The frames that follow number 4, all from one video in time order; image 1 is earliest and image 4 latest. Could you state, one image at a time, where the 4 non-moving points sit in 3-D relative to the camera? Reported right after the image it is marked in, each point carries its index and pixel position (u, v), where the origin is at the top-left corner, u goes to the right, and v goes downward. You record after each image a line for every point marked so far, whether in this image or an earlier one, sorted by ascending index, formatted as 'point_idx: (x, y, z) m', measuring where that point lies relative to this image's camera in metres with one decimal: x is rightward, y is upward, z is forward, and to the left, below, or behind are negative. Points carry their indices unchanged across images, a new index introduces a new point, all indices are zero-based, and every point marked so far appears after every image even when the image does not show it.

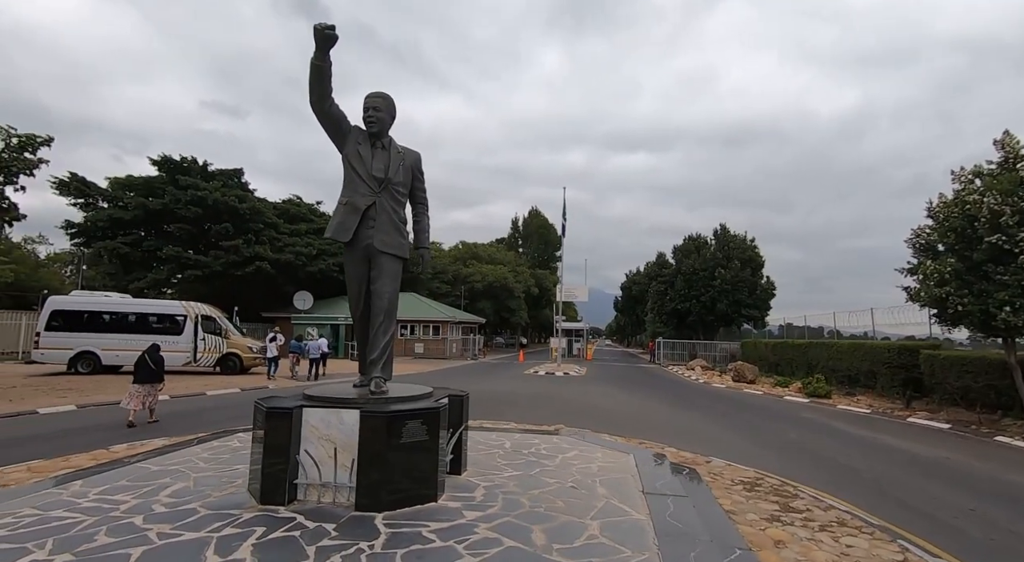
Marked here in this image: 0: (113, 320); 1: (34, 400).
0: (-11.8, -1.1, +16.1) m
1: (-9.8, -2.4, +11.3) m
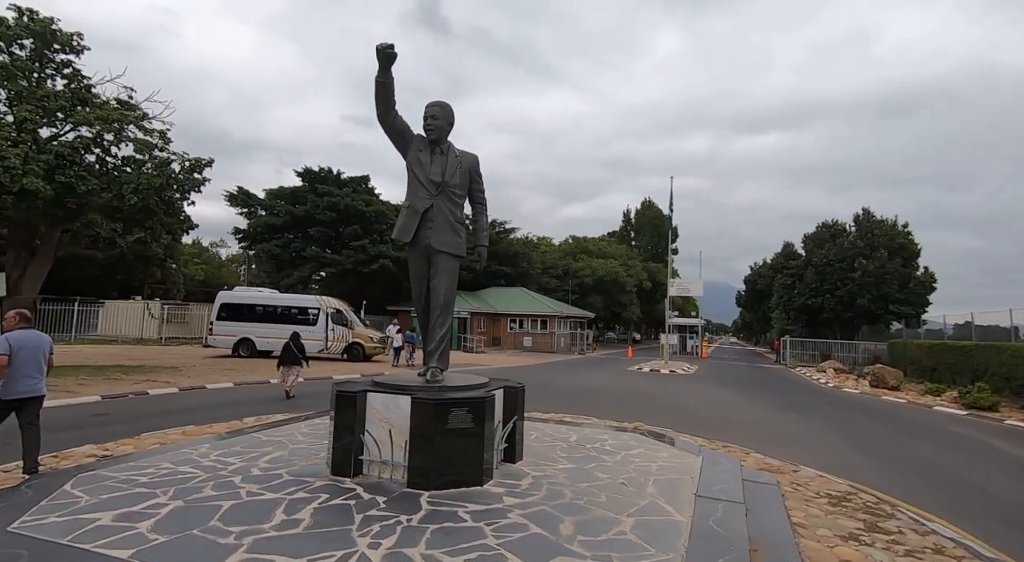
0: (-8.5, -1.0, +18.7) m
1: (-7.7, -2.3, +13.6) m
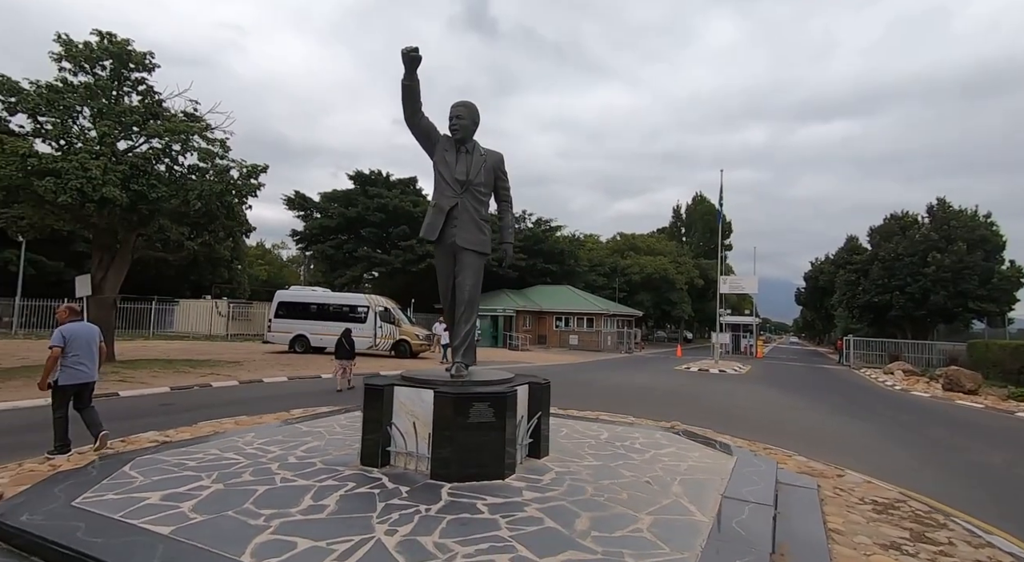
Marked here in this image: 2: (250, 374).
0: (-6.9, -1.0, +19.5) m
1: (-6.6, -2.3, +14.4) m
2: (-6.4, -2.3, +13.4) m
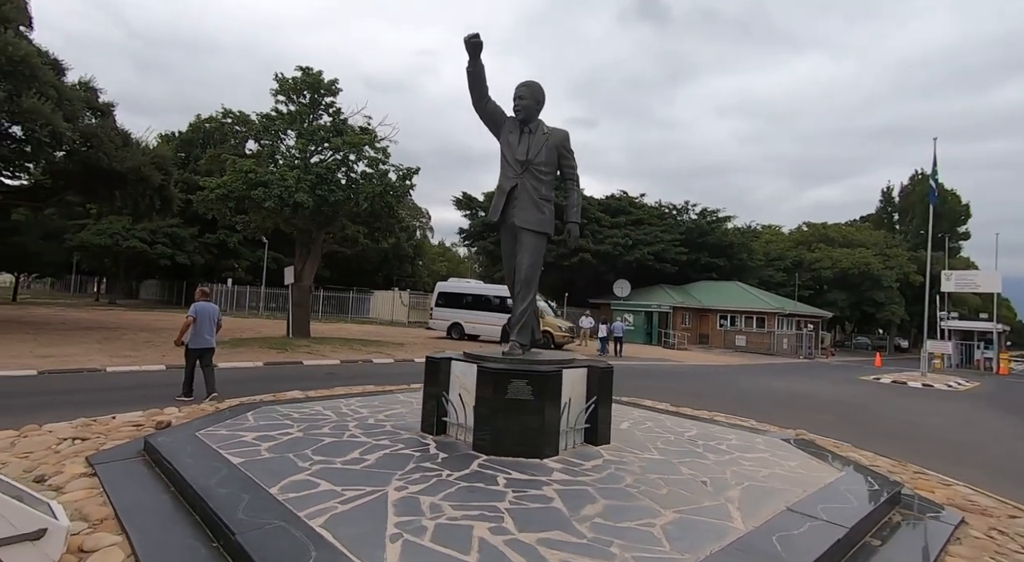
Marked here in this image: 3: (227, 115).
0: (-1.0, -0.8, +20.9) m
1: (-2.6, -2.1, +16.0) m
2: (-2.8, -2.0, +15.0) m
3: (-8.1, +4.7, +15.7) m
